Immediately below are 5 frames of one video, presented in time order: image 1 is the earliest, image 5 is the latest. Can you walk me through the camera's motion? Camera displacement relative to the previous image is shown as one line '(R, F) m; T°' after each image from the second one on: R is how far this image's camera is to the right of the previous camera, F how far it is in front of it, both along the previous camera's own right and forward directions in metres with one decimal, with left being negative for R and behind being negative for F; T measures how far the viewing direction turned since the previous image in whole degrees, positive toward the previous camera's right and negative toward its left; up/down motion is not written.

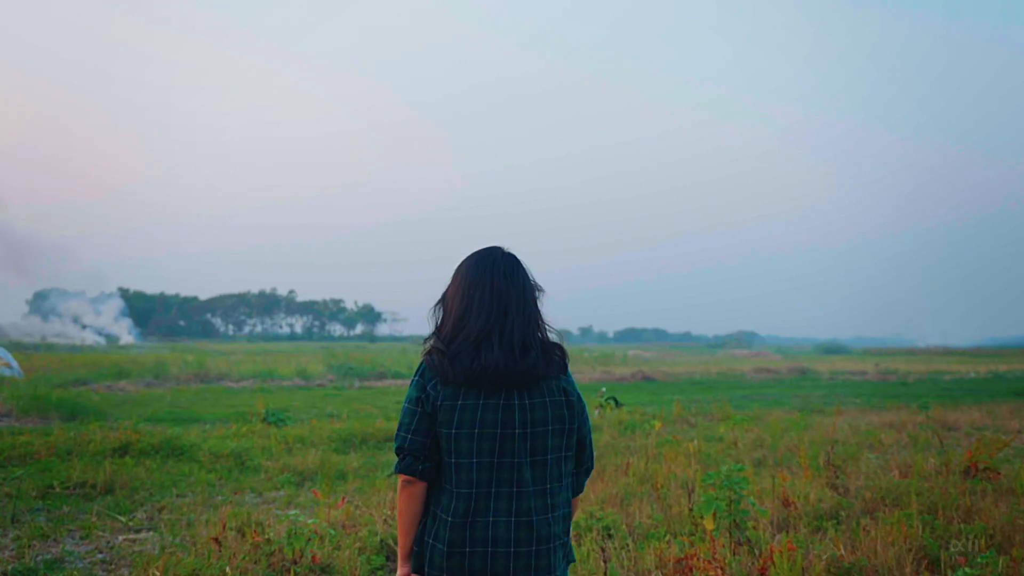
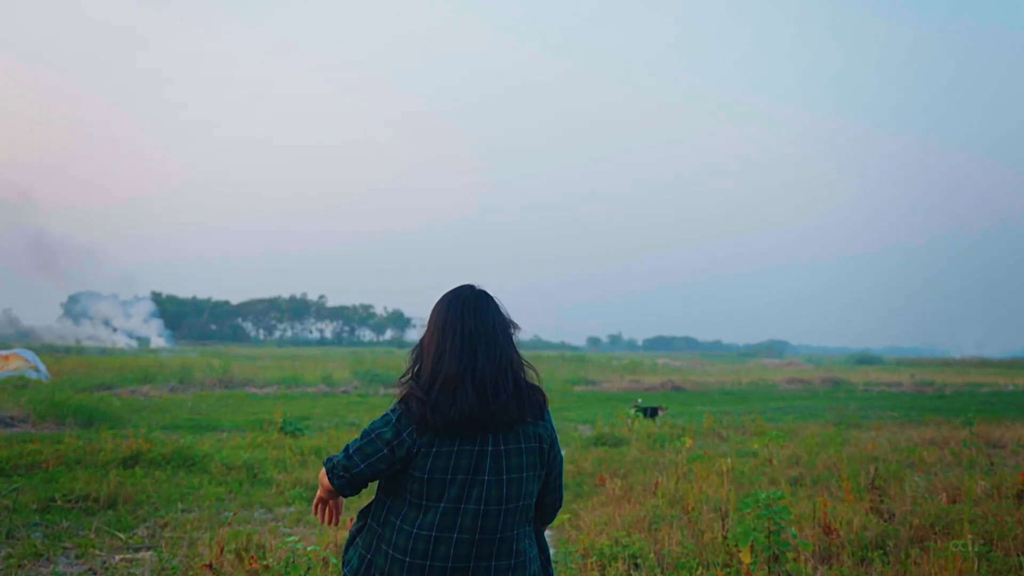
(0.0, +0.3) m; -2°
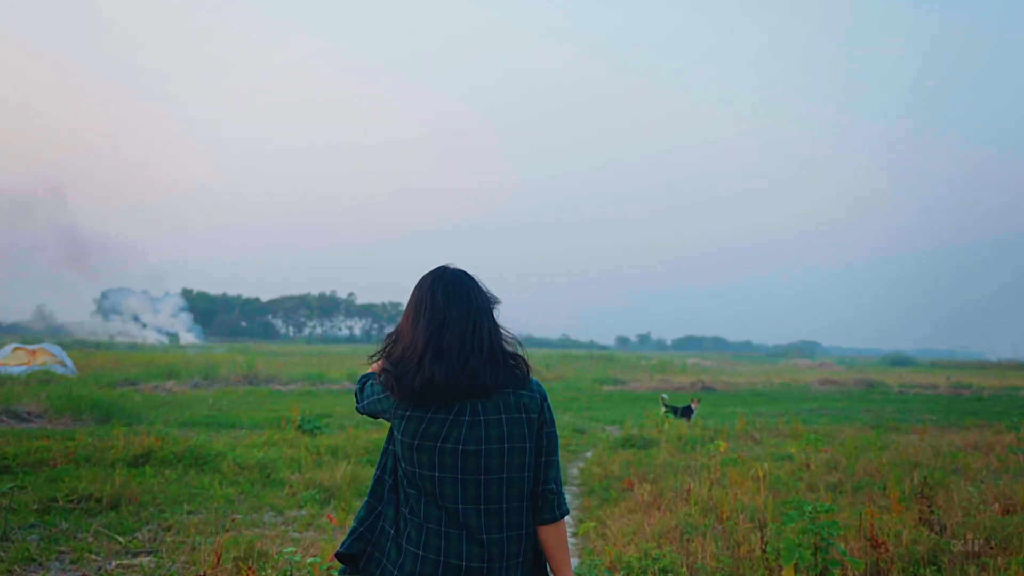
(0.0, +0.3) m; -2°
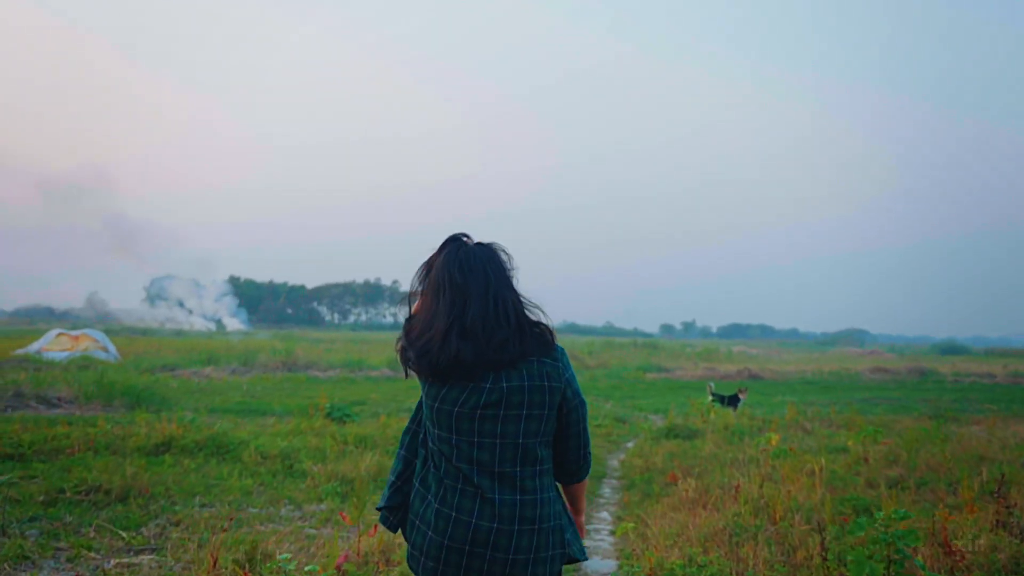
(+0.1, +0.4) m; -3°
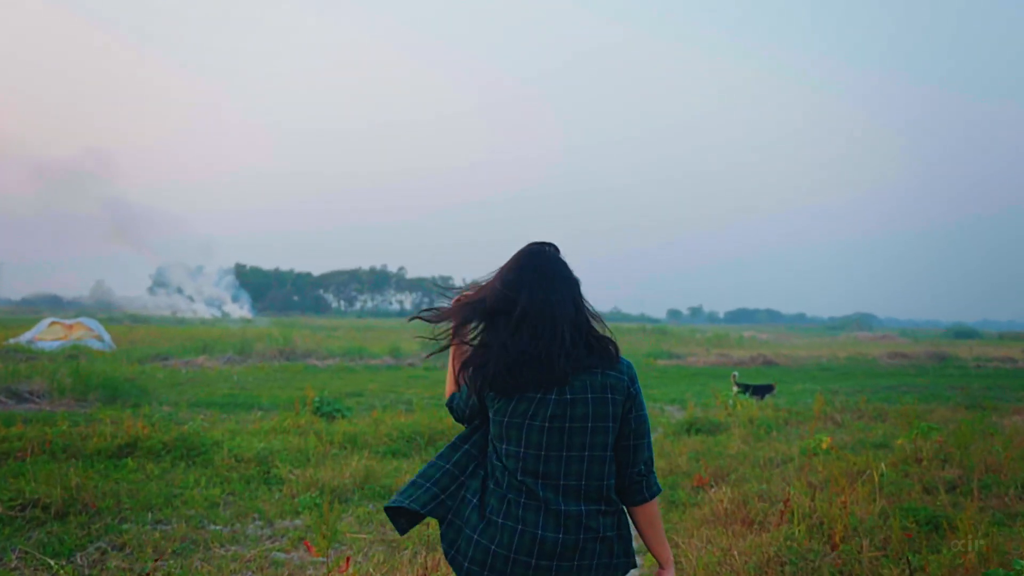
(0.0, +0.8) m; 0°
